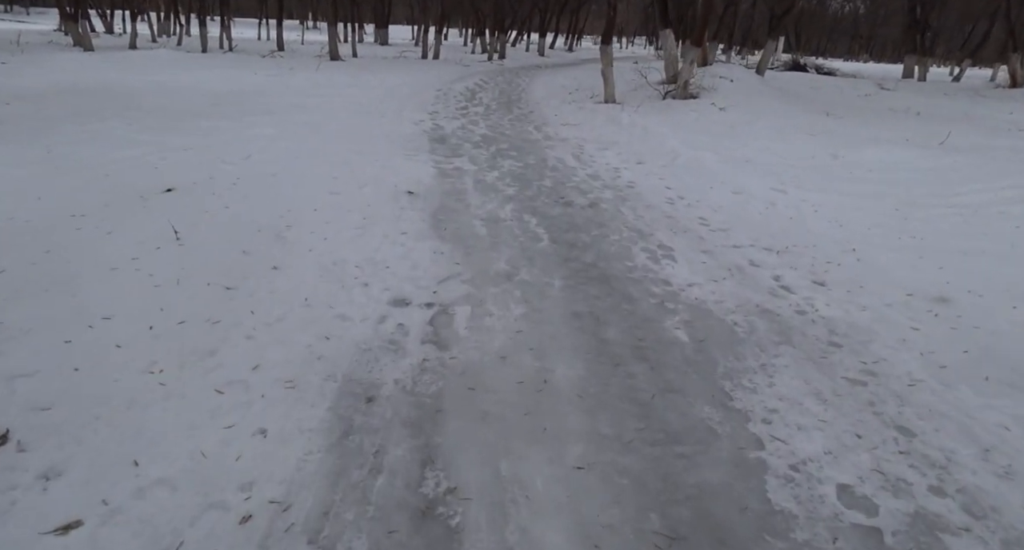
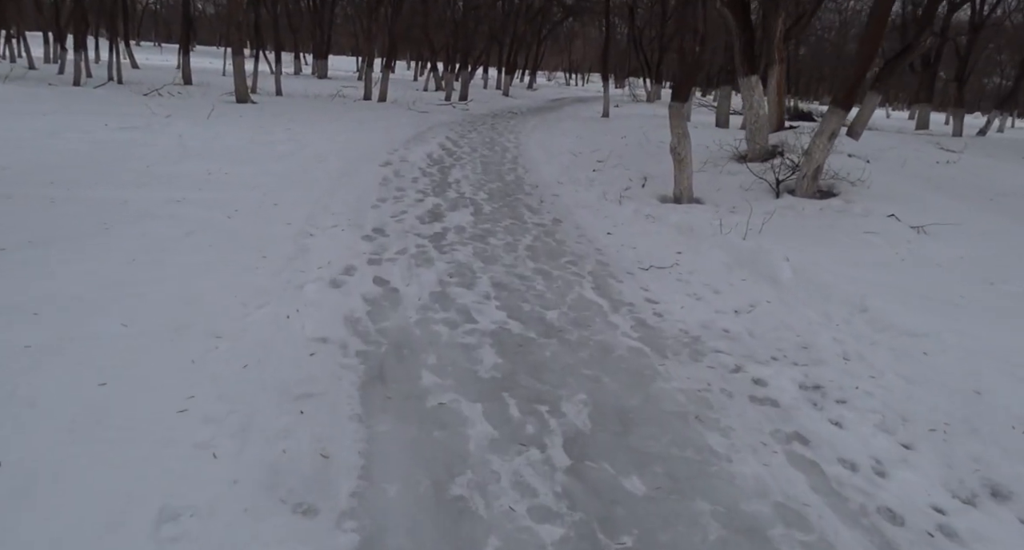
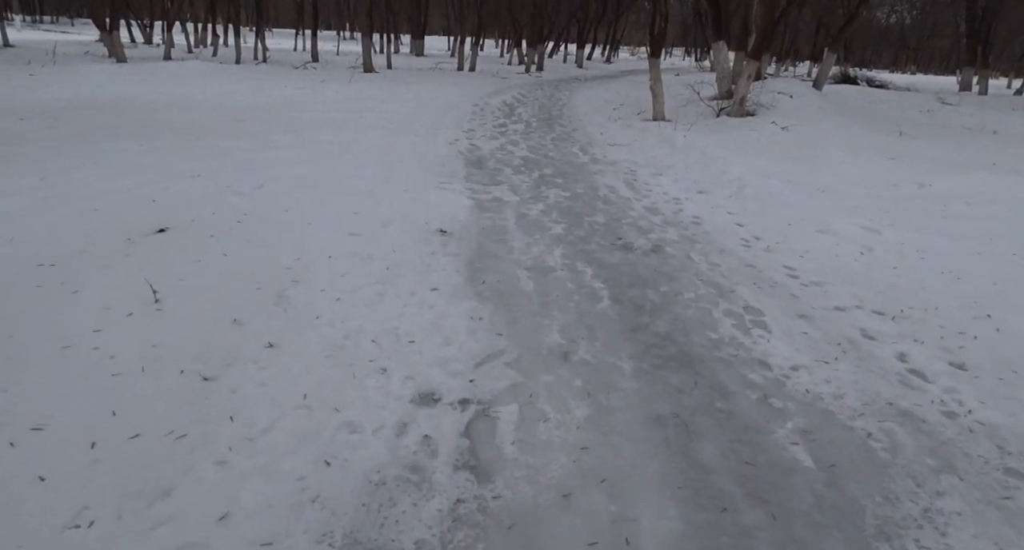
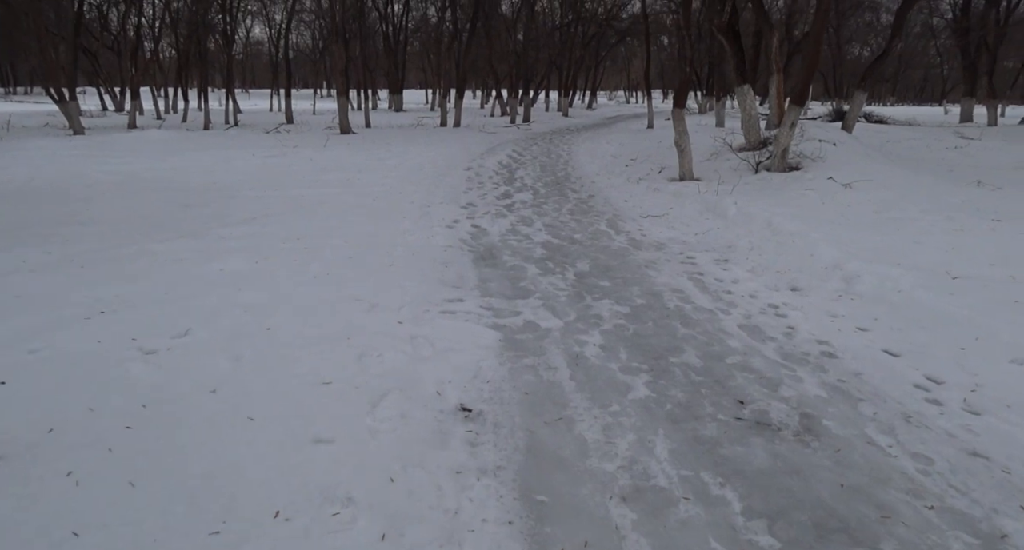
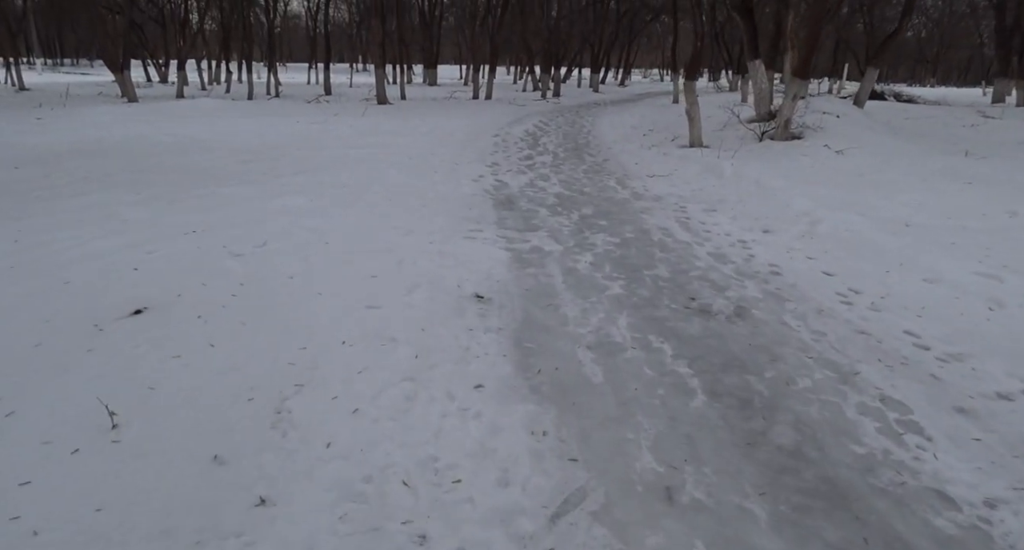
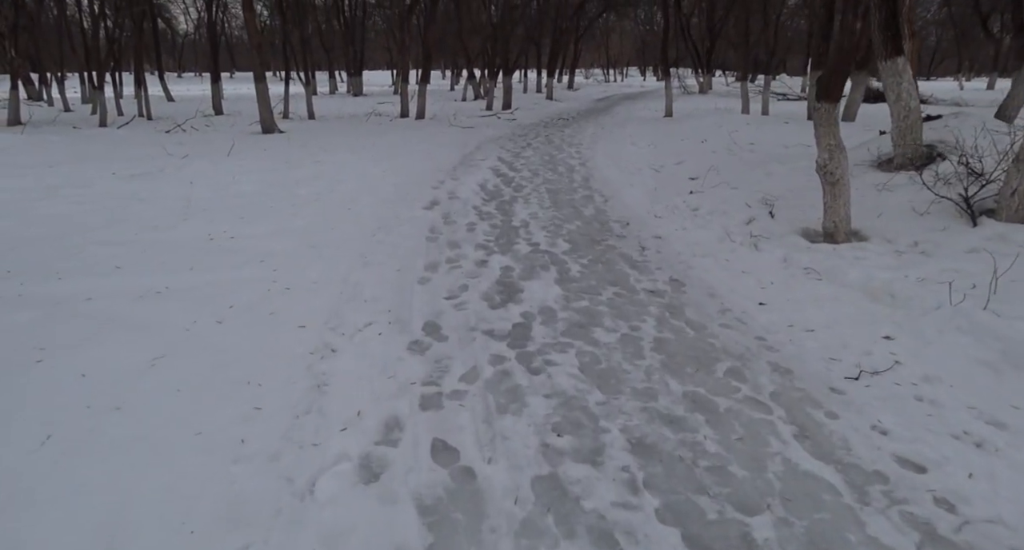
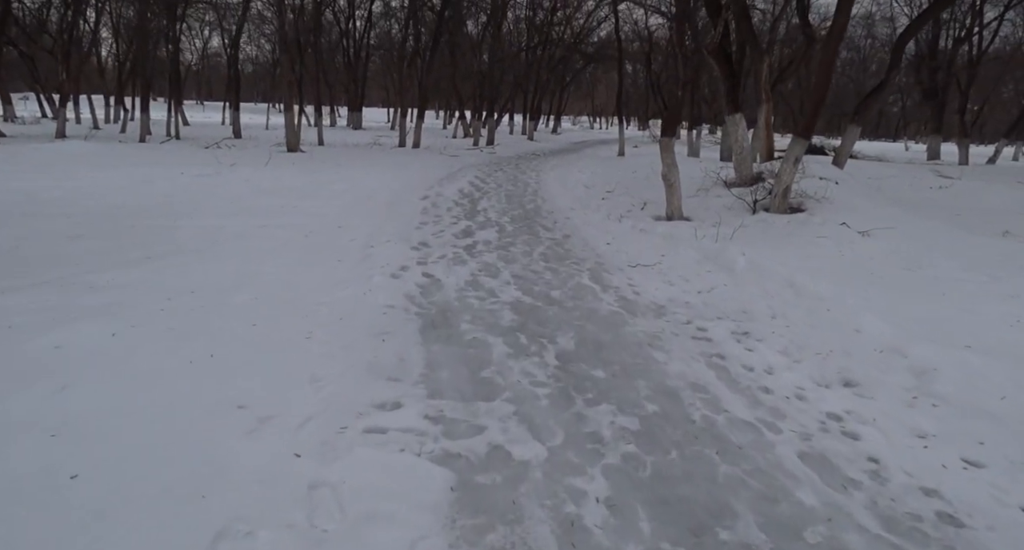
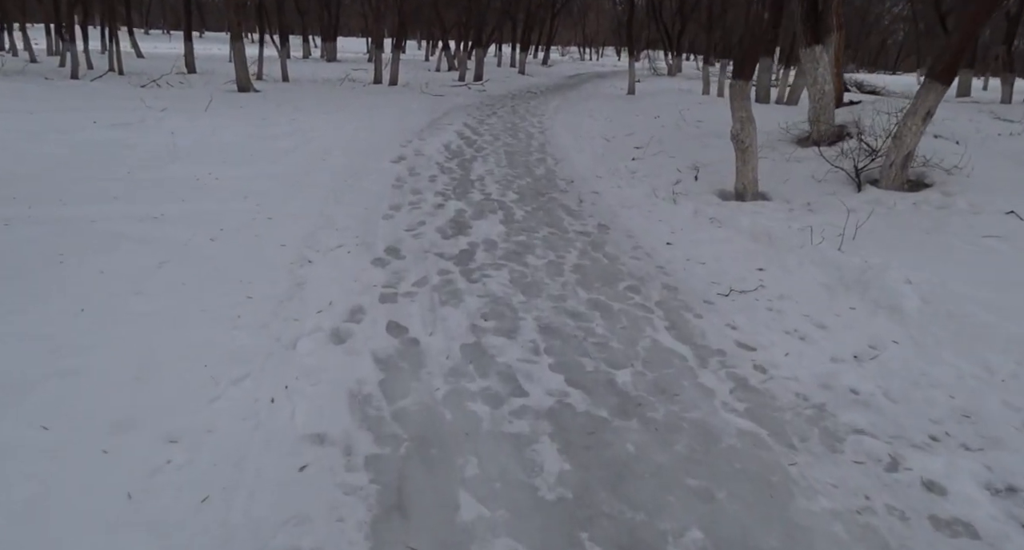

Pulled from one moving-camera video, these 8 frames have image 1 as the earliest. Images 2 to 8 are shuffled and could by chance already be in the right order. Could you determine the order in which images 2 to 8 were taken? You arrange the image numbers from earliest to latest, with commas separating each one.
3, 5, 4, 7, 2, 8, 6
